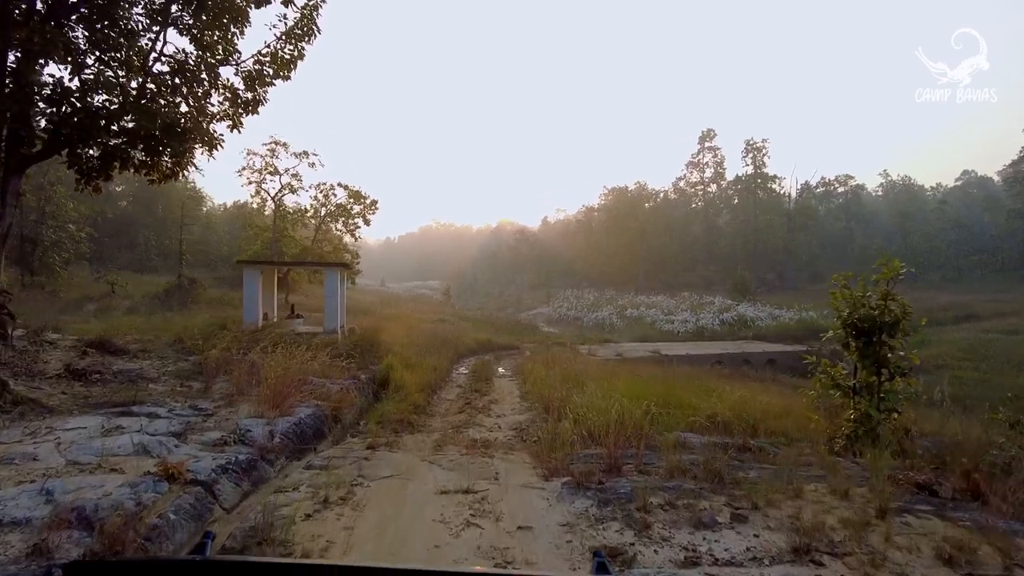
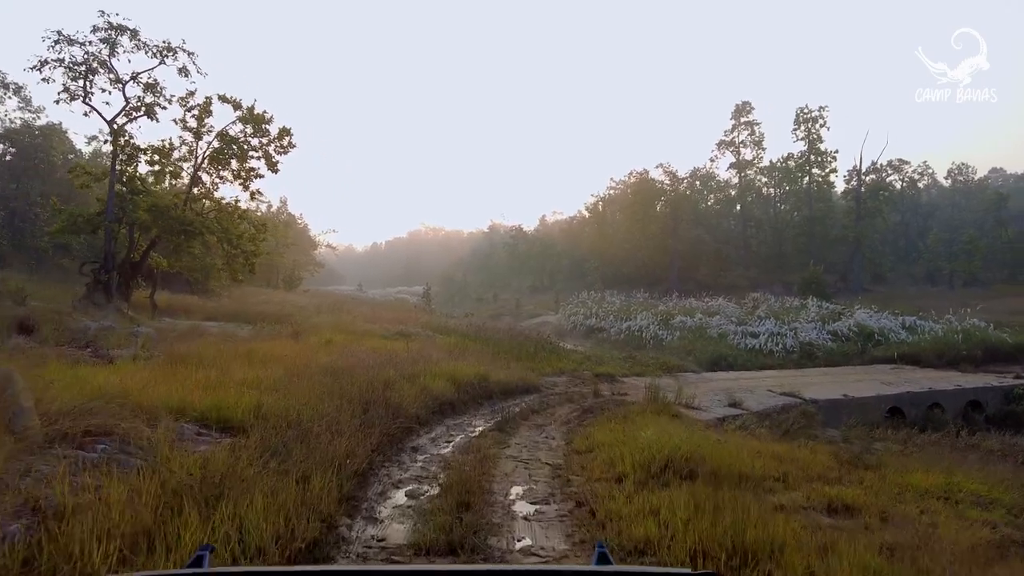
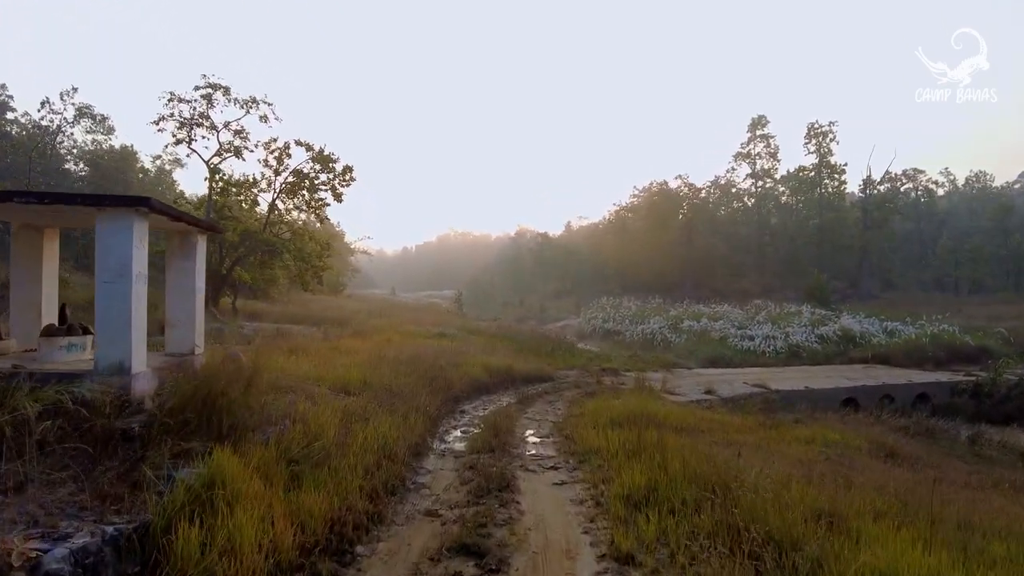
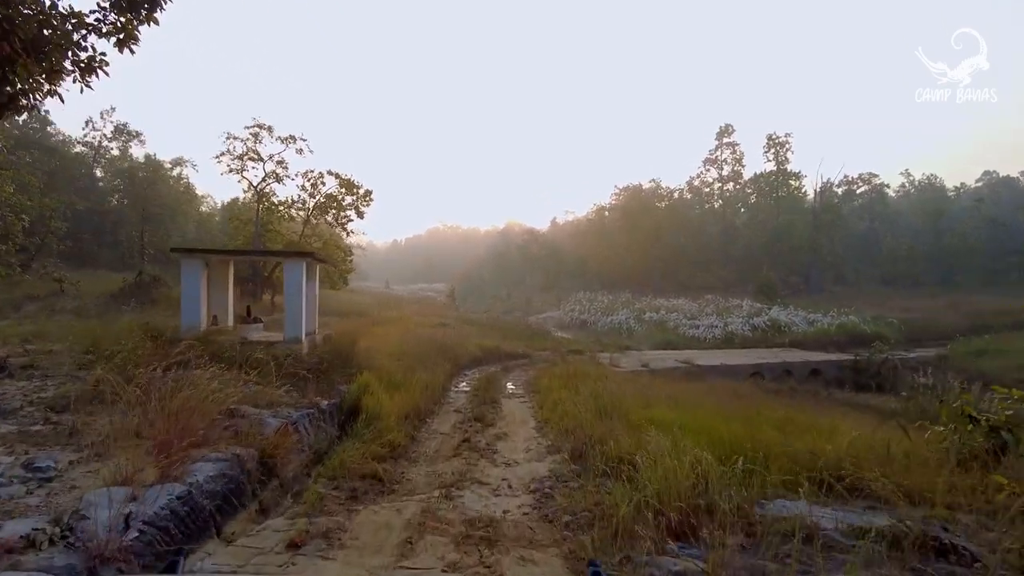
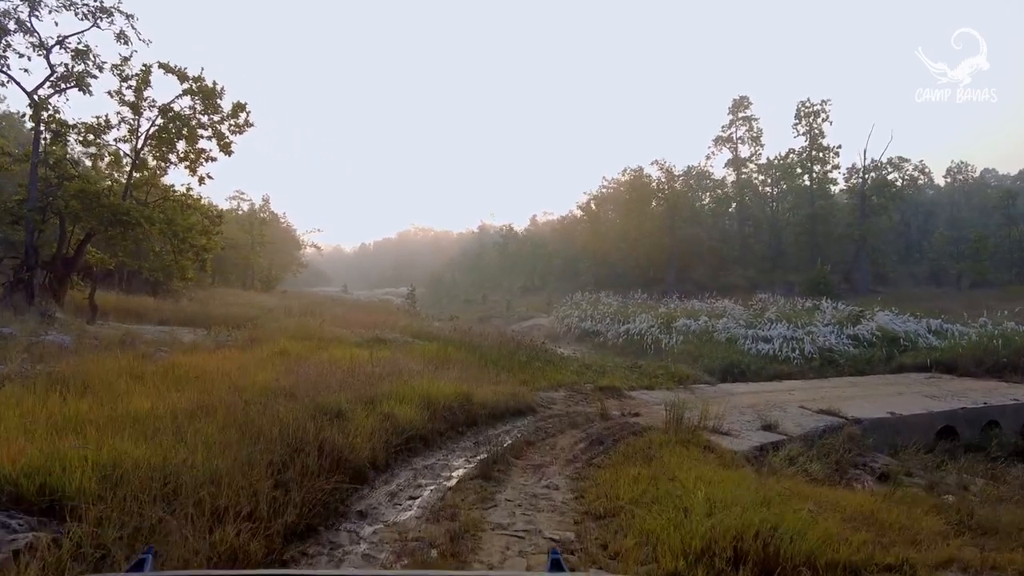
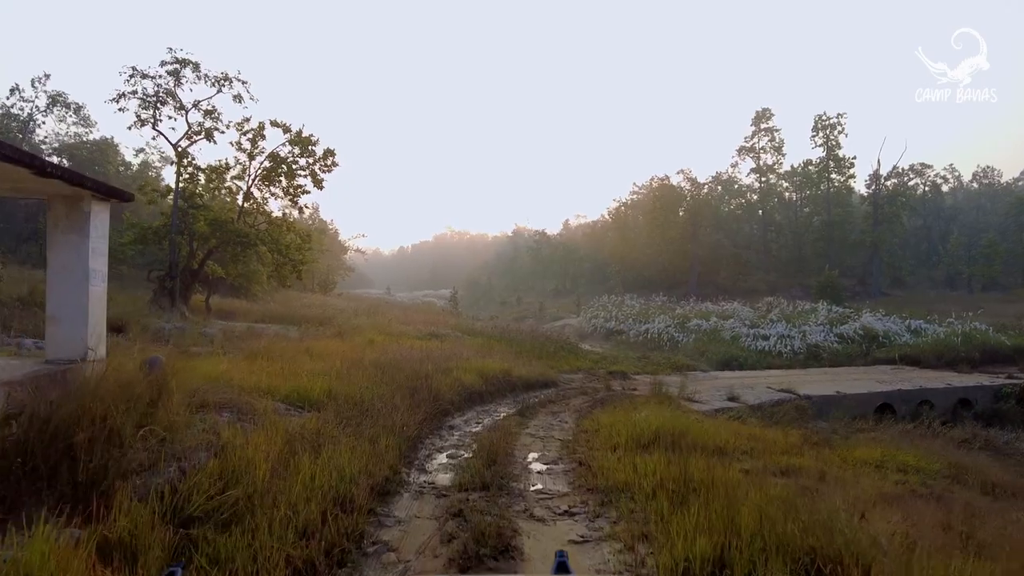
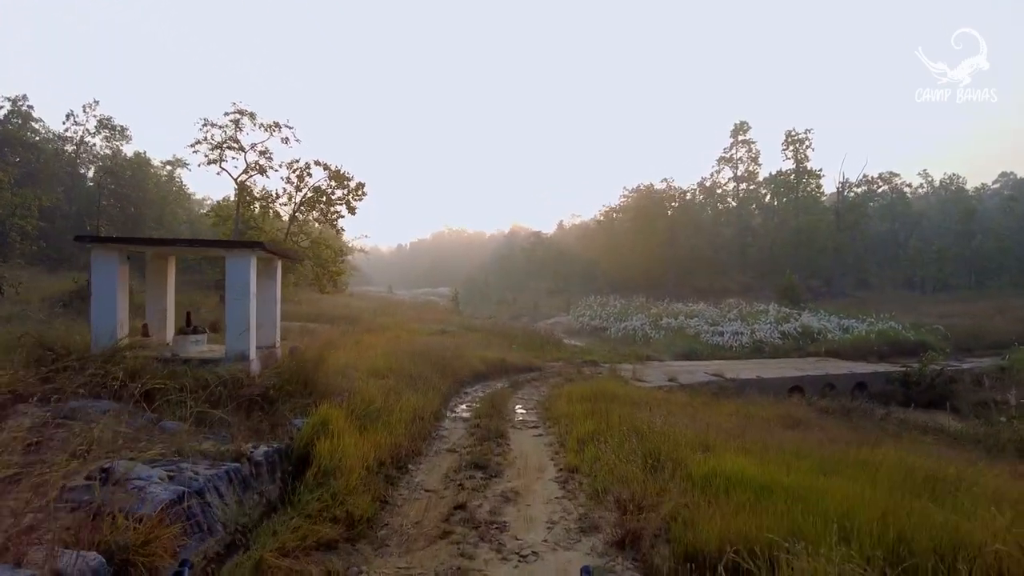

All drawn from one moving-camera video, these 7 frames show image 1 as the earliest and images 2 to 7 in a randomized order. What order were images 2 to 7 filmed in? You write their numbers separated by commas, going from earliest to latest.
4, 7, 3, 6, 2, 5
